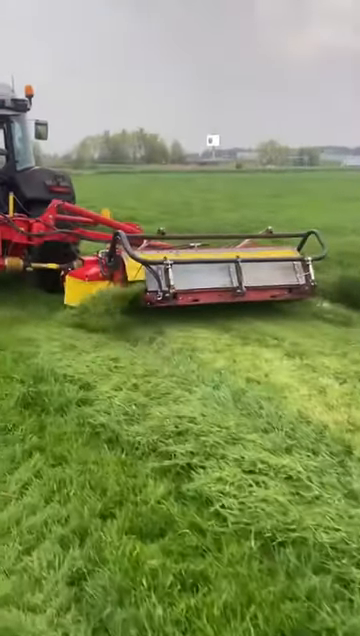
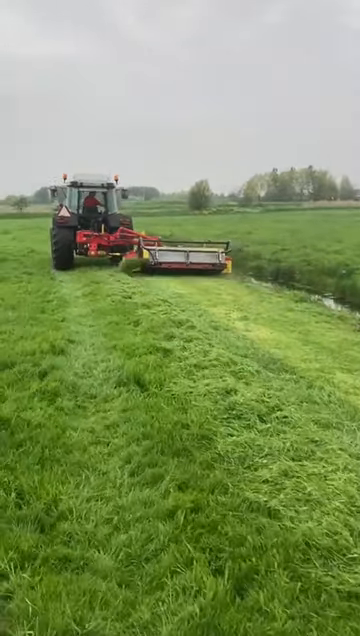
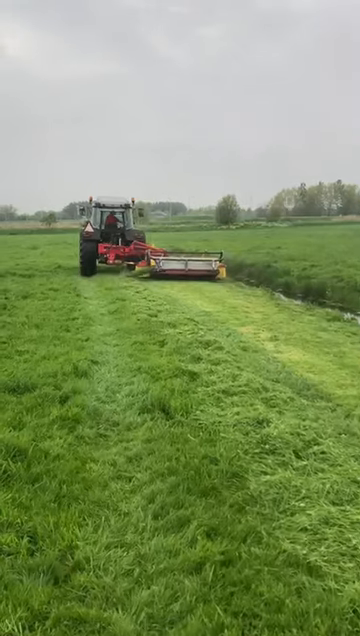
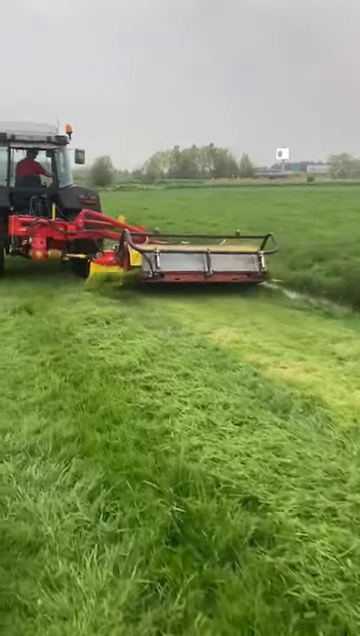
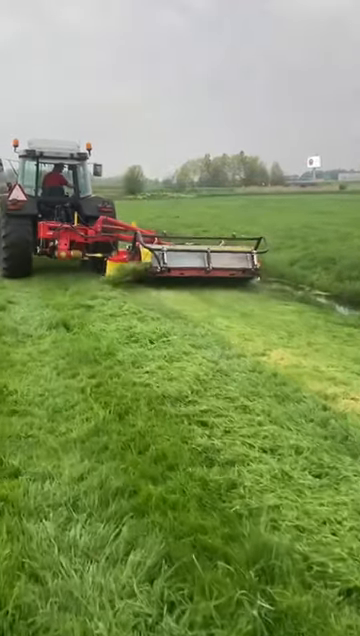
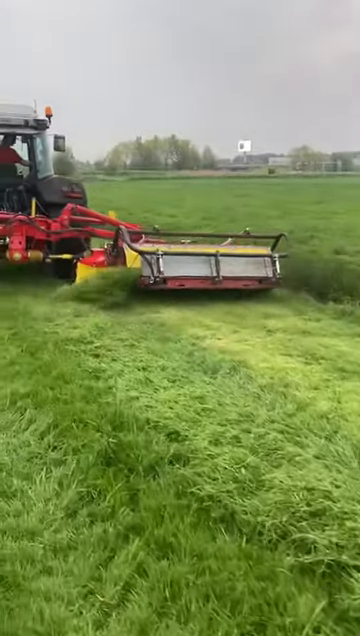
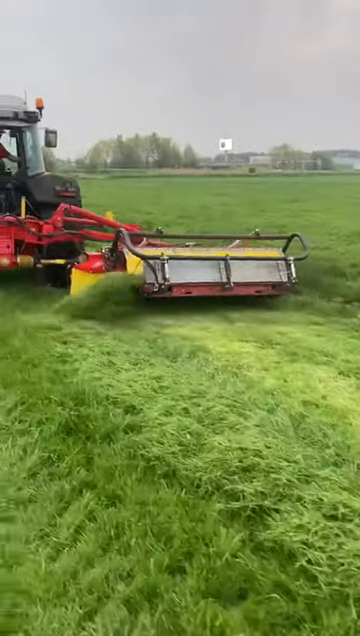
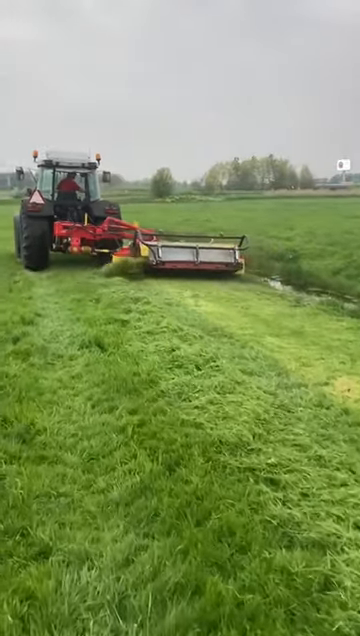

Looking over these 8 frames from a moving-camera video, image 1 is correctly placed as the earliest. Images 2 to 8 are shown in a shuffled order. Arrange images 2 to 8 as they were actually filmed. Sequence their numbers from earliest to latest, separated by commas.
7, 6, 4, 5, 8, 2, 3
